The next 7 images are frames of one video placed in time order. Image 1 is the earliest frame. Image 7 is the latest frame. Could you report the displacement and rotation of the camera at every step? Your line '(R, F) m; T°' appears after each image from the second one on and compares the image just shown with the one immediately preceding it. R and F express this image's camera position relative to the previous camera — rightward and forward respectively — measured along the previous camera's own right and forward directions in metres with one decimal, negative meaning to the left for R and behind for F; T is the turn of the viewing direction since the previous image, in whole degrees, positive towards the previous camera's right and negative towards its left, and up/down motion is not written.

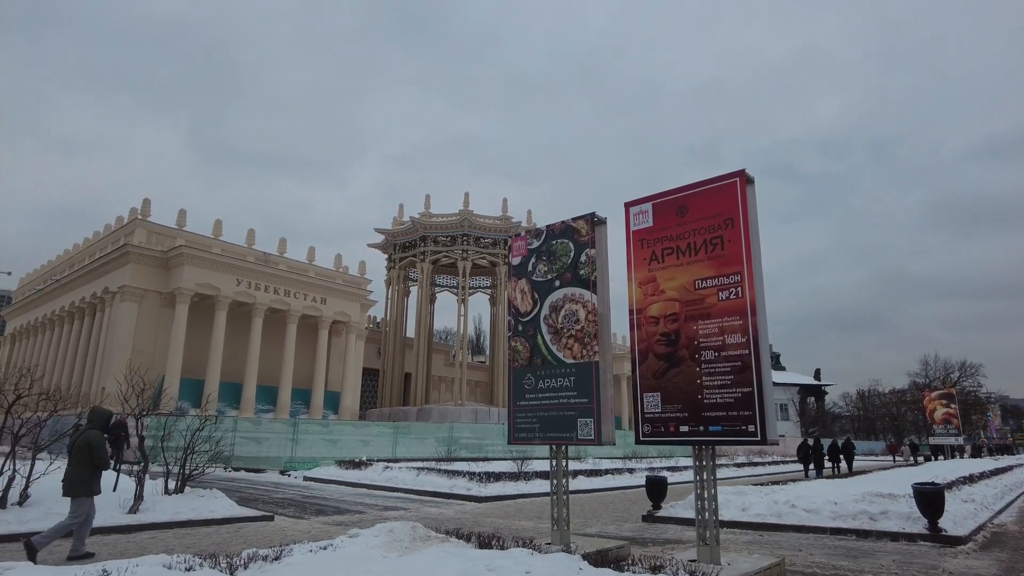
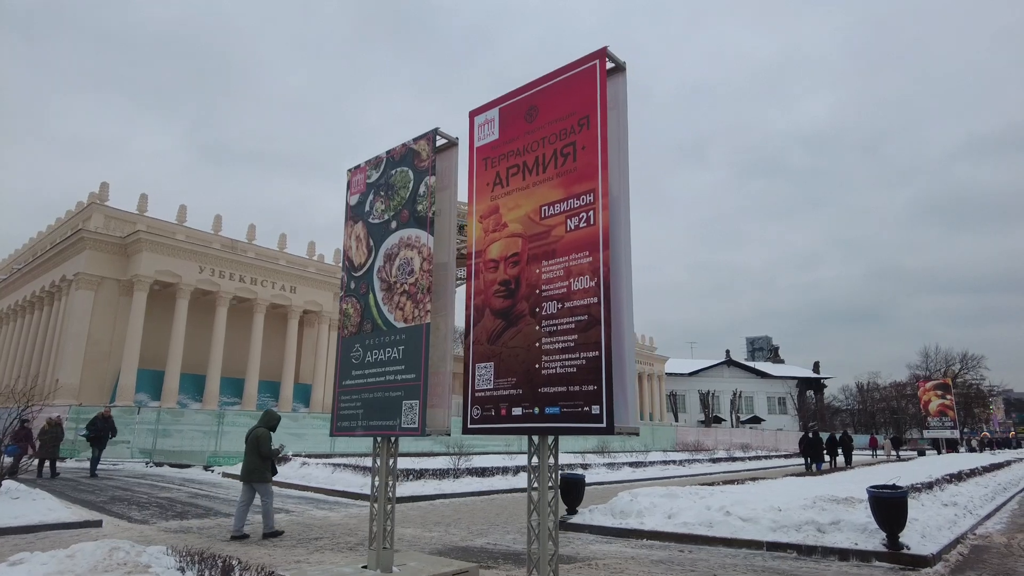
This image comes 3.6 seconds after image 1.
(+2.2, +2.5) m; 0°
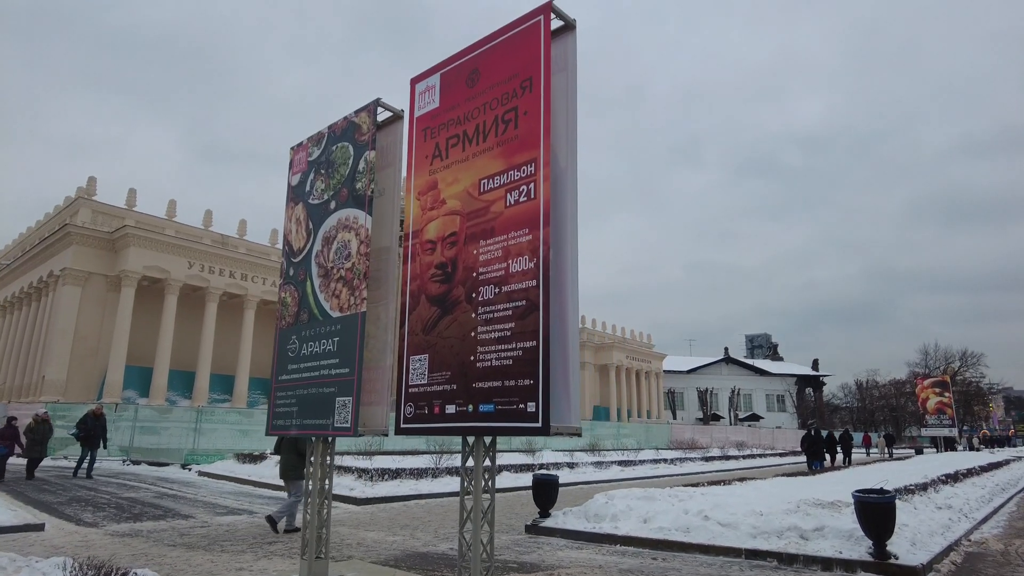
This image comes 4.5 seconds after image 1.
(+0.6, +0.7) m; 0°
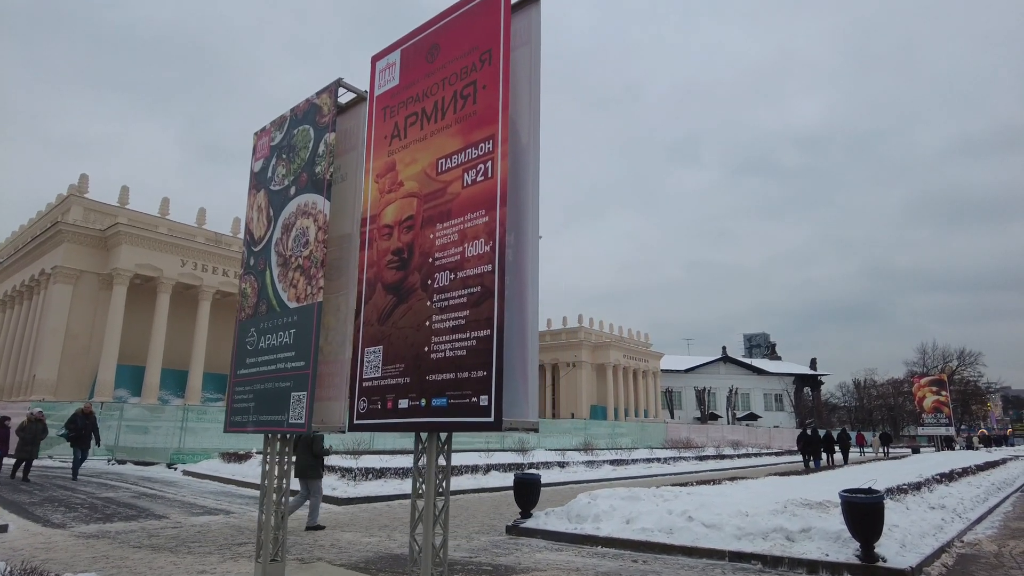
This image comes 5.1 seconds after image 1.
(+0.3, +0.3) m; 0°
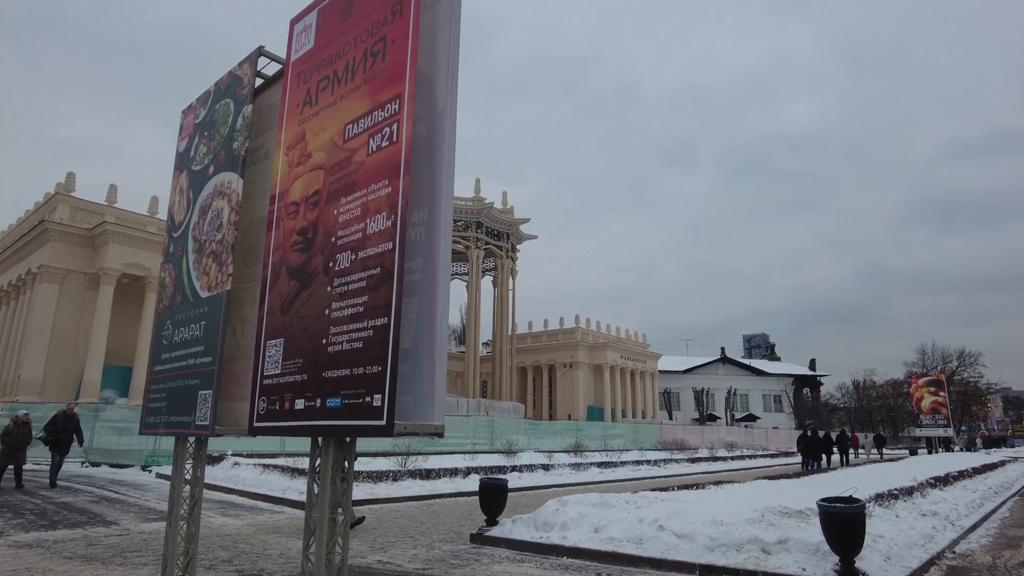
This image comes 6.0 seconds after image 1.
(+0.6, +0.7) m; 0°
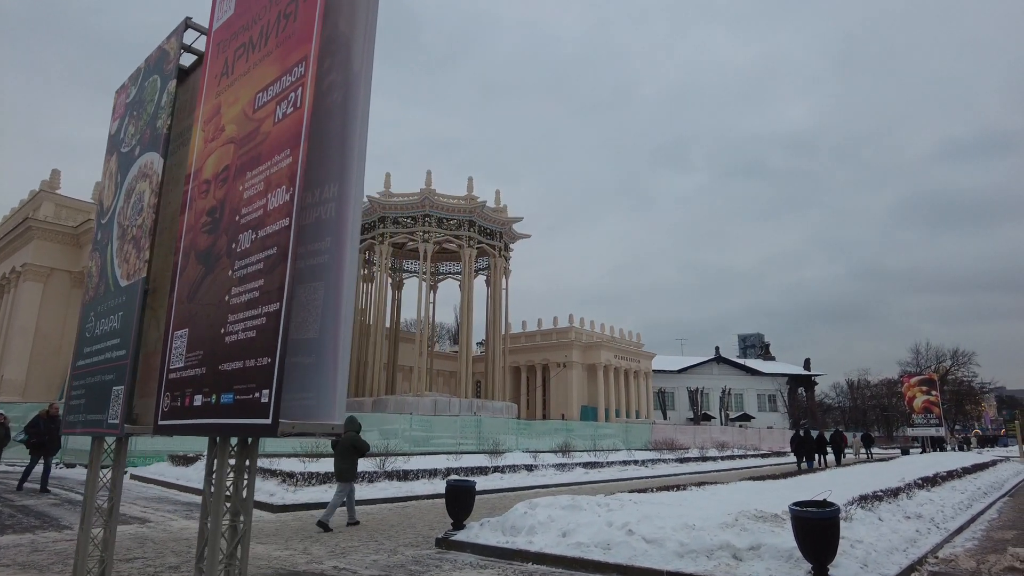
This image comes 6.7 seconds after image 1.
(+0.5, +0.4) m; 0°
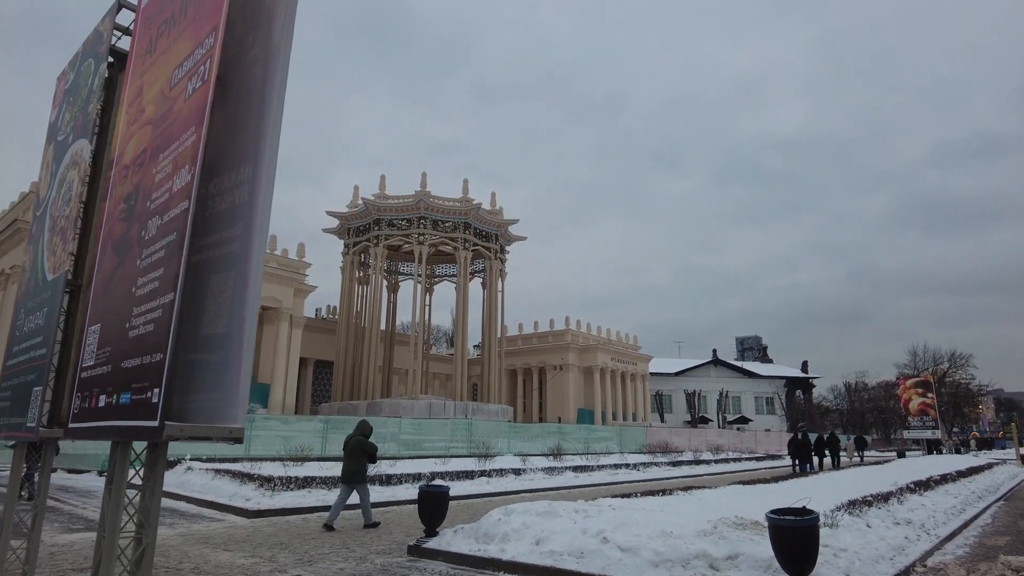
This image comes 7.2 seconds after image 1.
(+0.4, +0.3) m; 0°
